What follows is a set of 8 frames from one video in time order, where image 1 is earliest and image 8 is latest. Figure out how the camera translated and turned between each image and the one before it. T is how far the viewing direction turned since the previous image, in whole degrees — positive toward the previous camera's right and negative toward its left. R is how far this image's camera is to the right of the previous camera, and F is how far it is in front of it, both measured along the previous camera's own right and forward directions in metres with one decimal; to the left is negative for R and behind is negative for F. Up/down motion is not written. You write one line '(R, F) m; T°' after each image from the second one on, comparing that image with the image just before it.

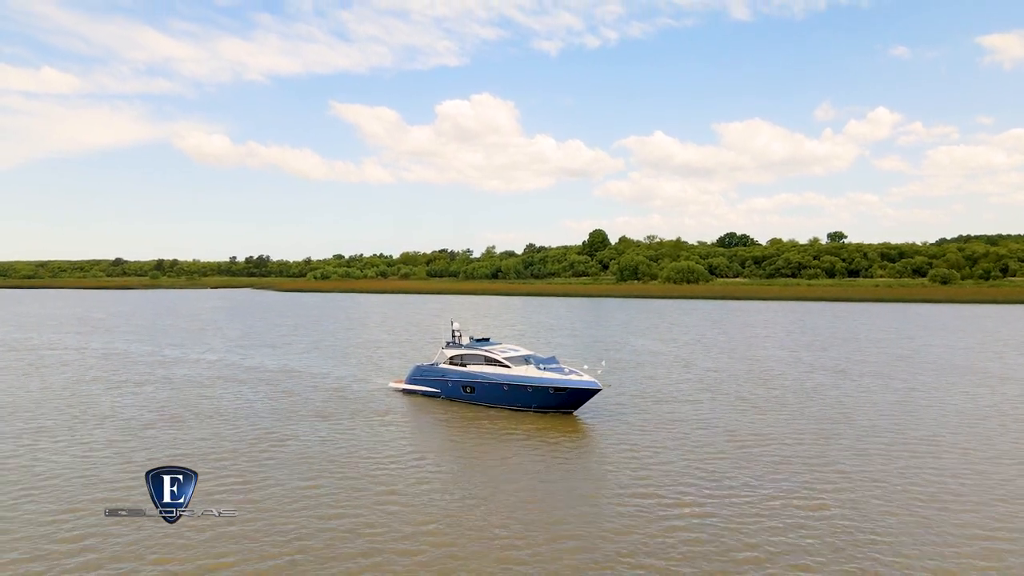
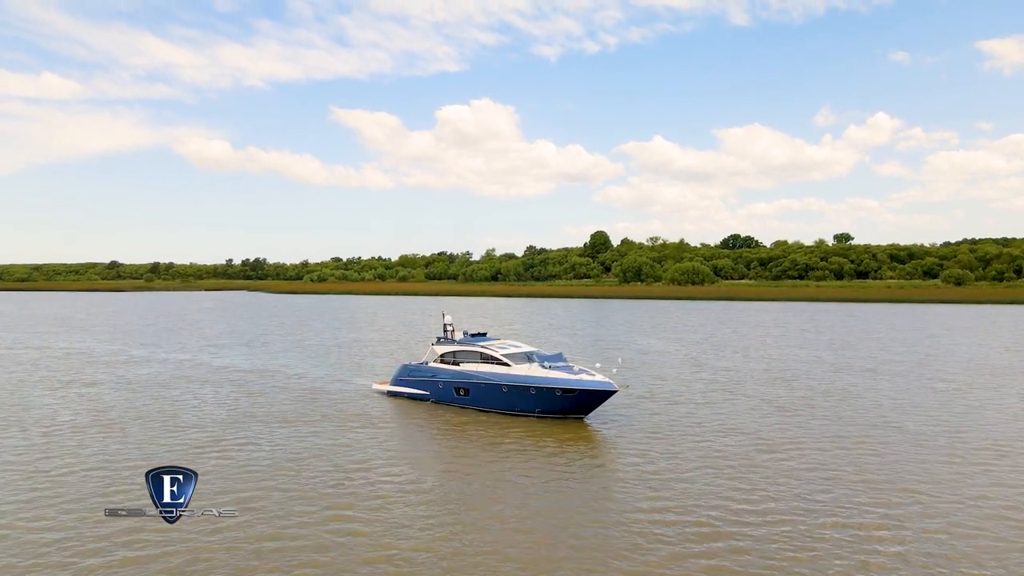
(0.0, +4.4) m; 0°
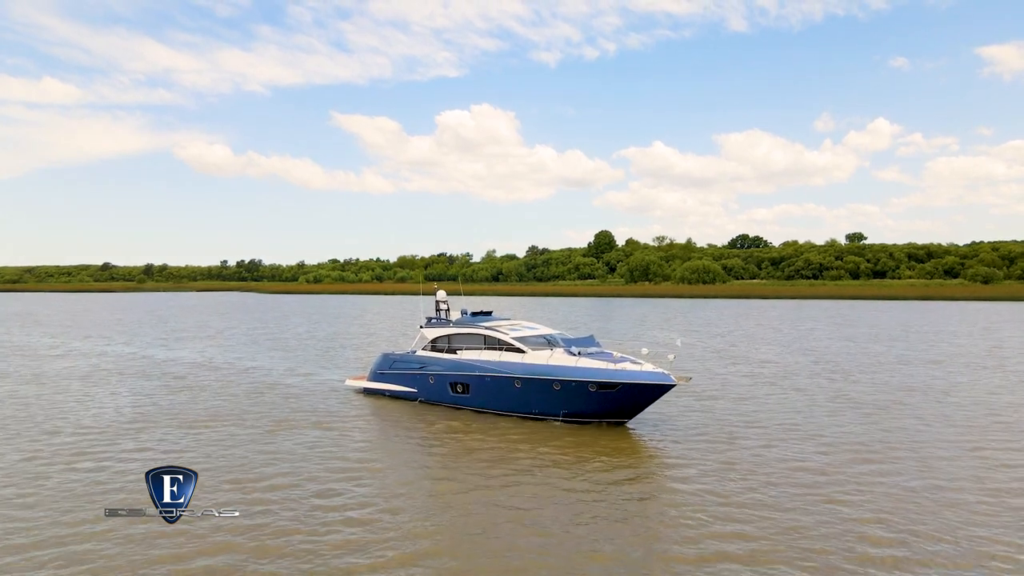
(-0.4, +7.0) m; 0°
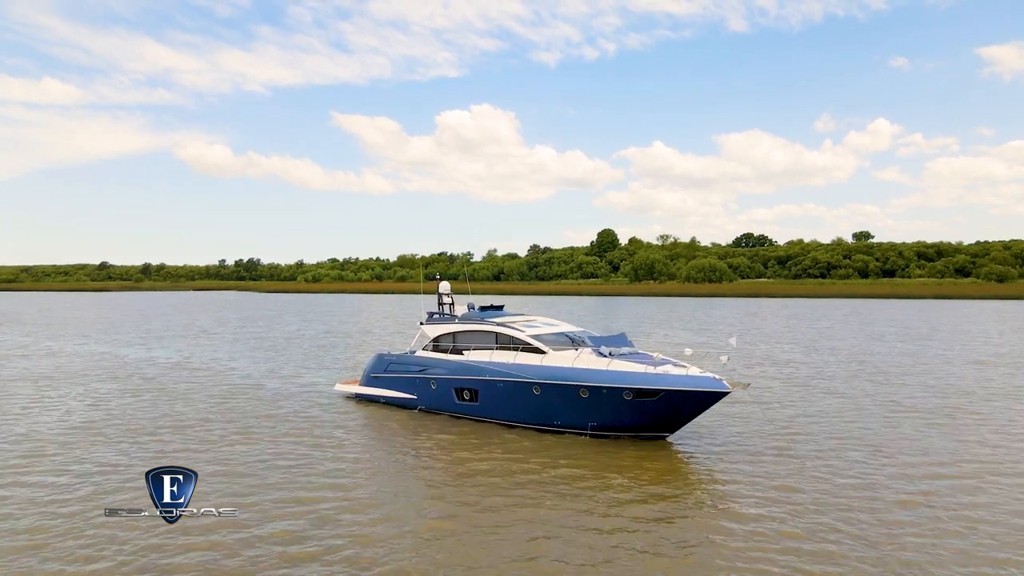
(-0.4, +3.1) m; 0°
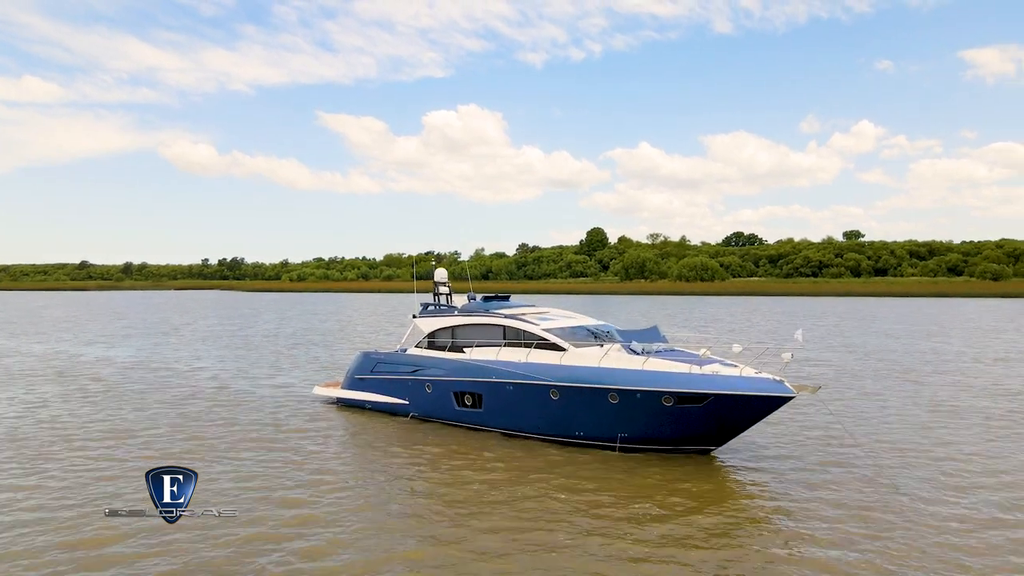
(-0.5, +2.8) m; +1°
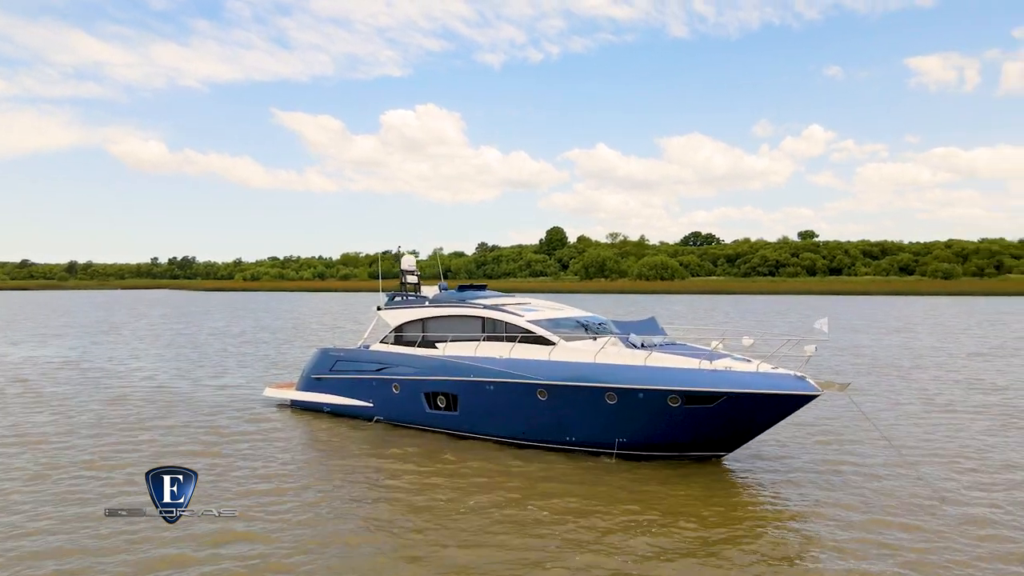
(-0.4, +1.7) m; +3°
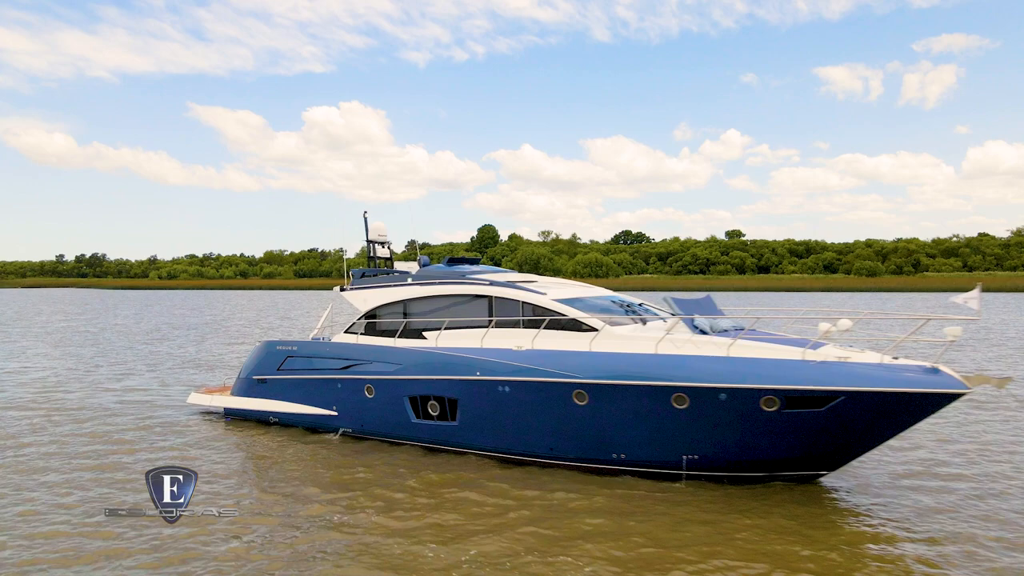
(-1.3, +3.2) m; +6°
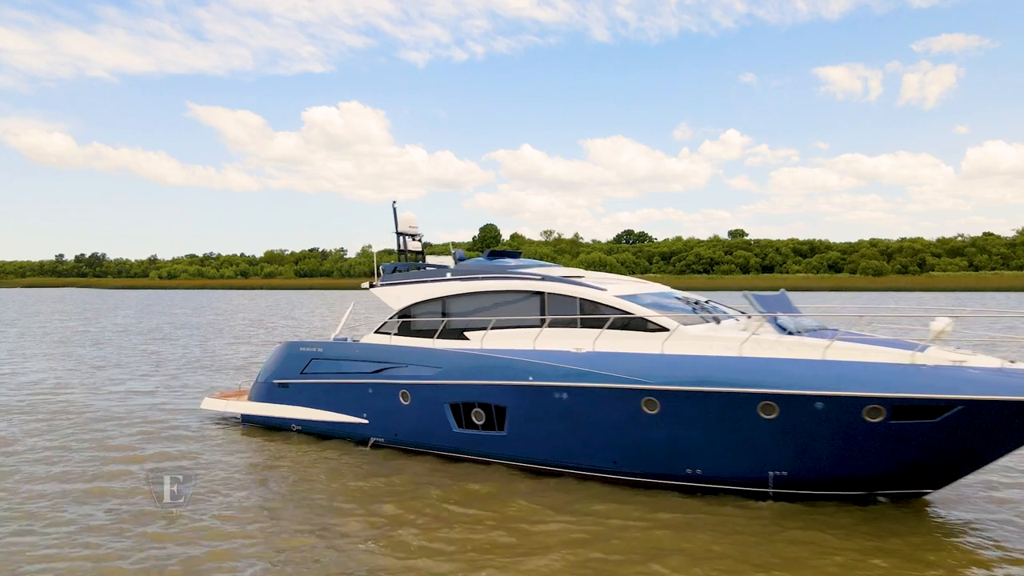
(-0.7, +1.0) m; 0°
